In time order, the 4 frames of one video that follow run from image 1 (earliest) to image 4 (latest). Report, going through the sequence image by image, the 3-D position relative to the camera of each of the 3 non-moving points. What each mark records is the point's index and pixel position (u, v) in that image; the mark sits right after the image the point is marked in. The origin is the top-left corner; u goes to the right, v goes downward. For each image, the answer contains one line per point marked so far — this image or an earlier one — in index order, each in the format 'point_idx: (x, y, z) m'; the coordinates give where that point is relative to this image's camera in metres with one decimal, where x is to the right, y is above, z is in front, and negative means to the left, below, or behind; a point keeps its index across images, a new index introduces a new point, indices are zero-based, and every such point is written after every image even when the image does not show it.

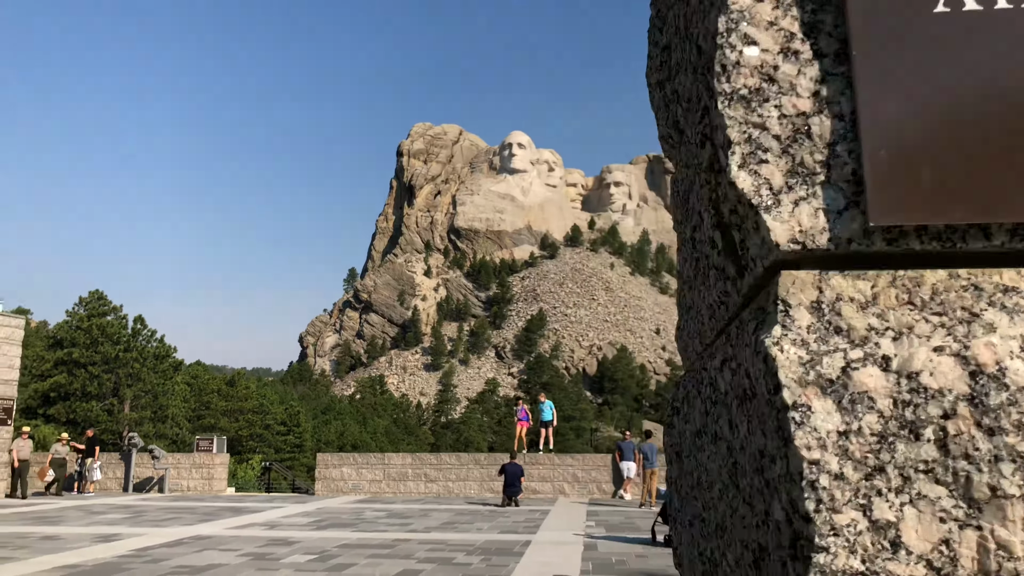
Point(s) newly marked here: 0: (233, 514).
0: (-6.2, -5.0, +18.8) m
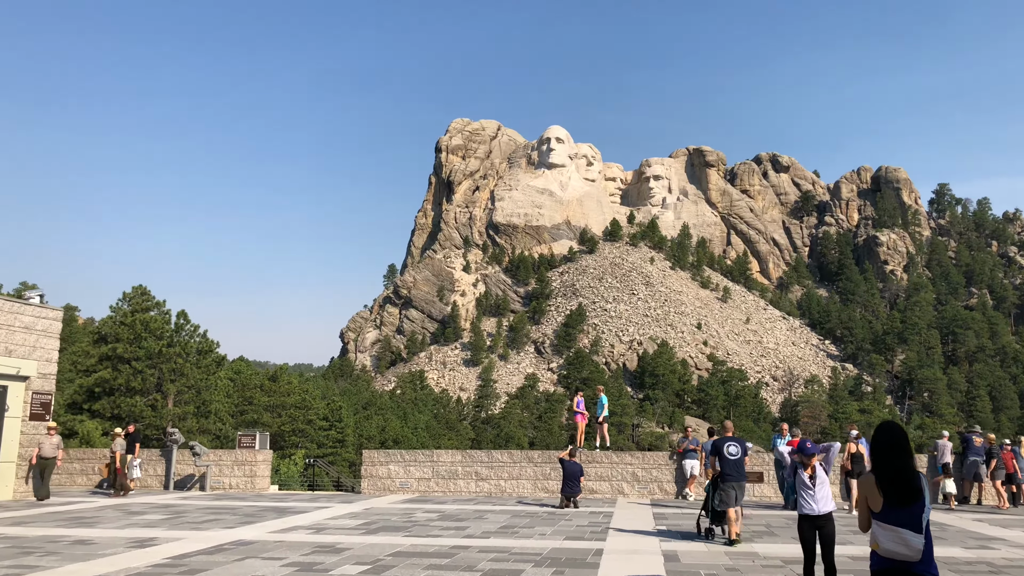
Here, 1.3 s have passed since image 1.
0: (-4.9, -4.7, +17.8) m
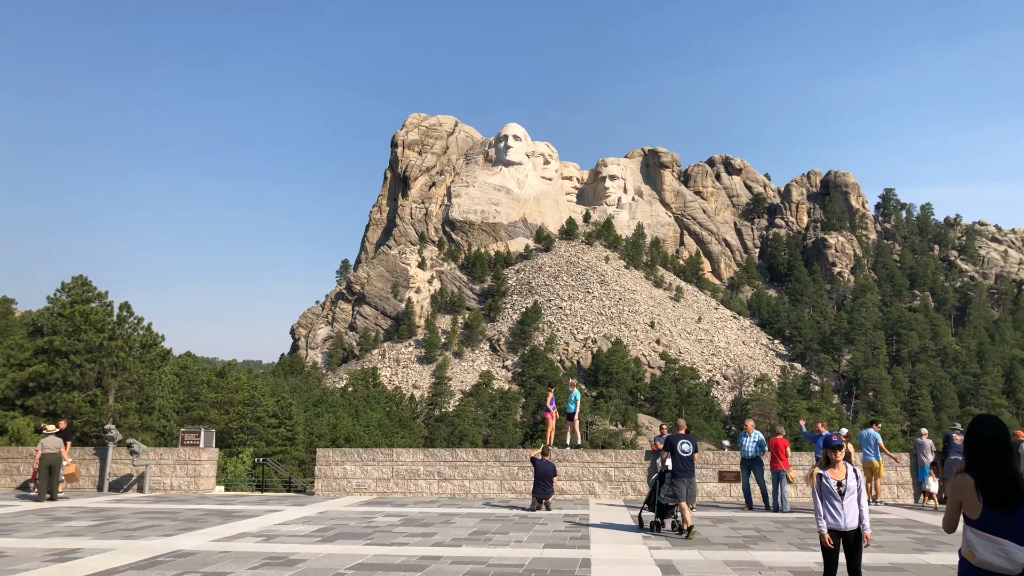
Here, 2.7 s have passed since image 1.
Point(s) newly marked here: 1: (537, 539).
0: (-5.5, -4.4, +16.2) m
1: (+0.4, -3.9, +13.2) m
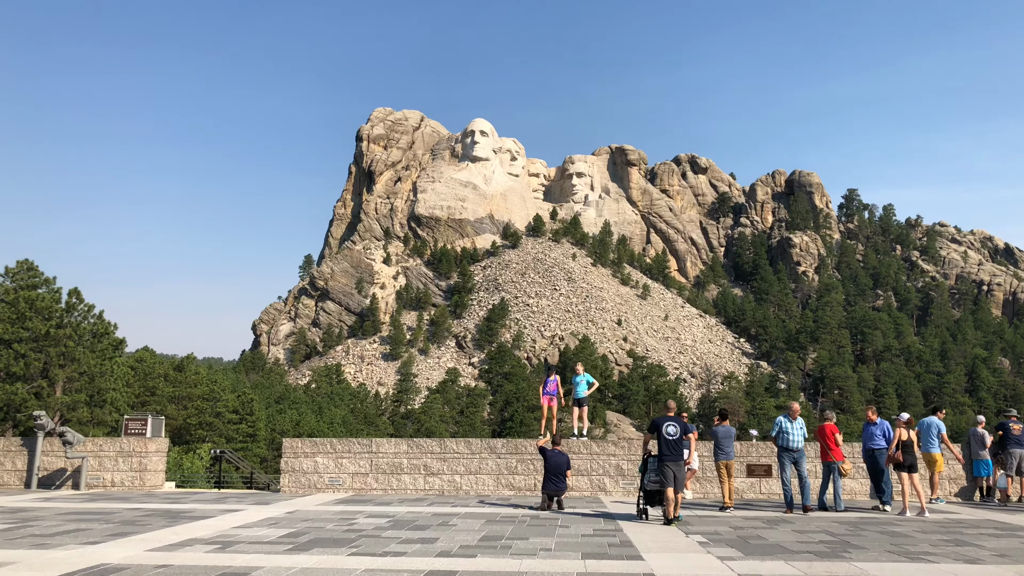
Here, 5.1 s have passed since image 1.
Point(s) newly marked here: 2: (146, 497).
0: (-5.4, -3.6, +13.2) m
1: (+0.7, -3.1, +10.4) m
2: (-7.5, -4.3, +17.4) m
